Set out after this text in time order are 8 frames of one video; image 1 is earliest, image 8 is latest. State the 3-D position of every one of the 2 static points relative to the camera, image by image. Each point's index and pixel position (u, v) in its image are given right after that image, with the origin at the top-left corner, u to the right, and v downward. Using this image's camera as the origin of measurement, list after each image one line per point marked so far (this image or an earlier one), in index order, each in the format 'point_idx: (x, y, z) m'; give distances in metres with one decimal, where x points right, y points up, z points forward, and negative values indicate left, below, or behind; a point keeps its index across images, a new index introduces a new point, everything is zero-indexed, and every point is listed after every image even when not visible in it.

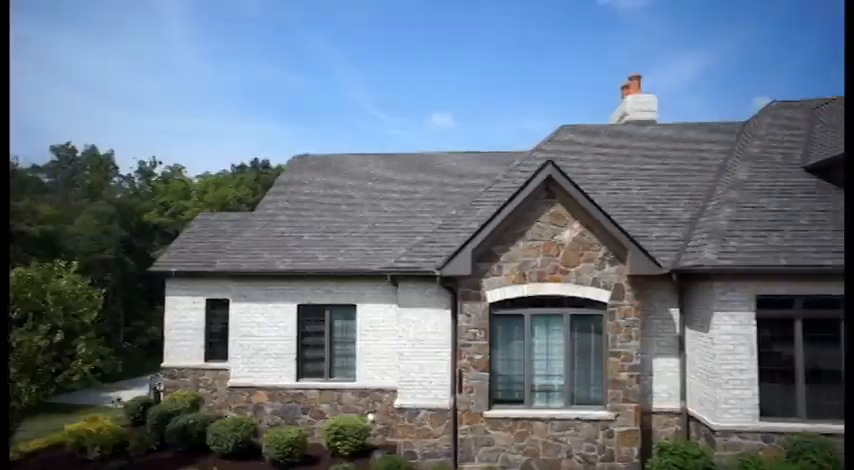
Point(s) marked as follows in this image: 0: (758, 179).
0: (+6.2, +1.1, +11.1) m
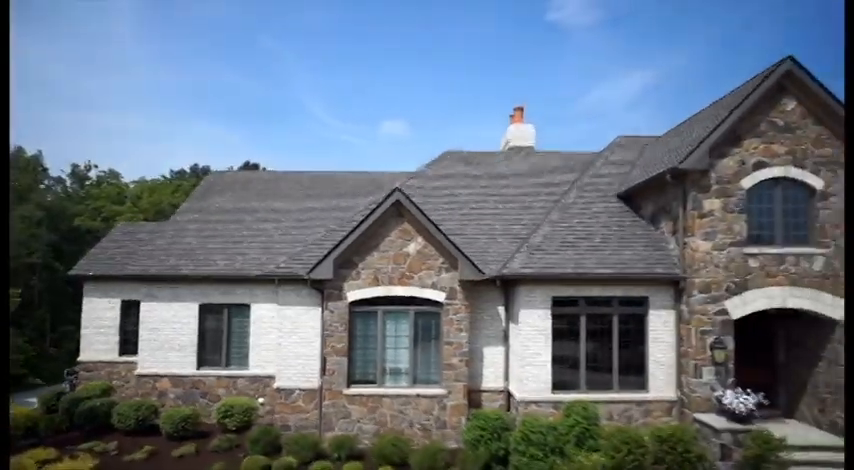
0: (+3.5, +0.7, +13.9) m
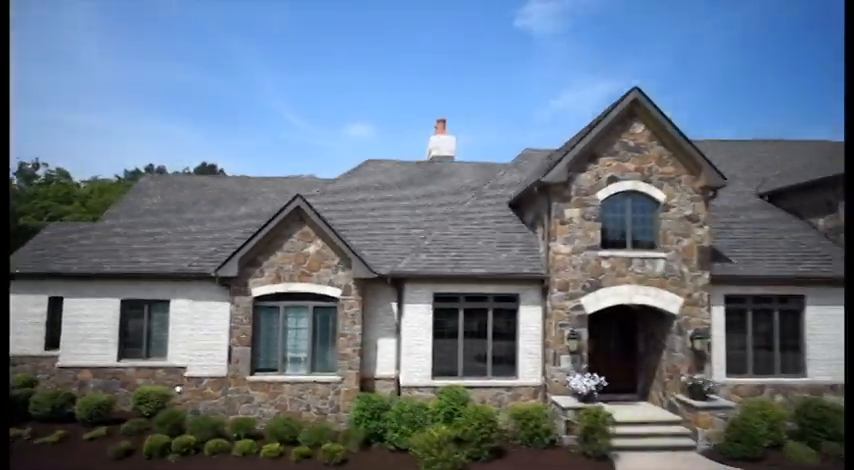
0: (+1.1, +0.6, +15.4) m
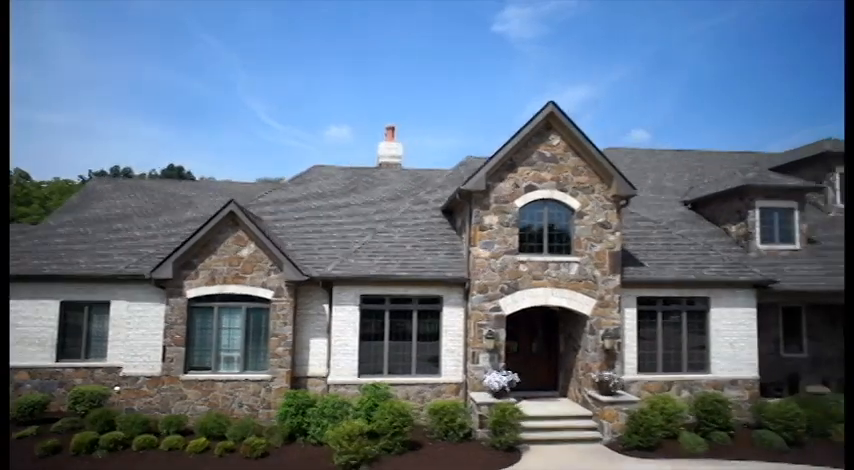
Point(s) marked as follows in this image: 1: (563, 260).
0: (-0.6, +0.5, +16.0) m
1: (+3.1, -0.6, +13.5) m
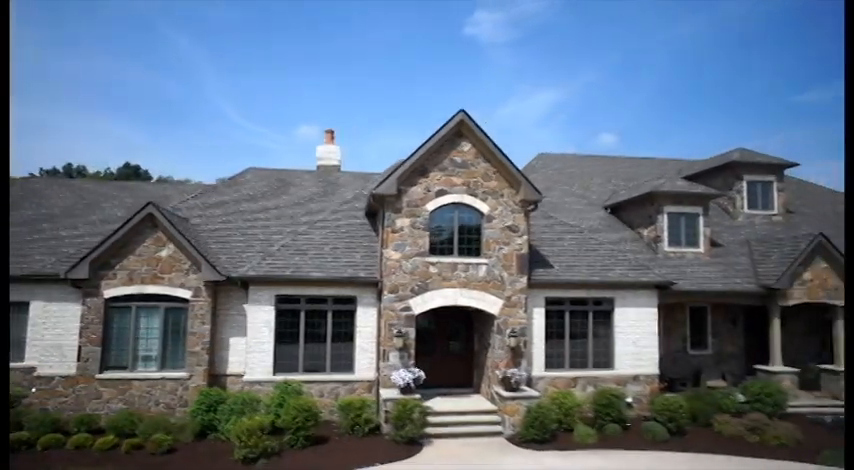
0: (-2.7, +0.4, +16.5) m
1: (+1.1, -0.6, +14.1) m
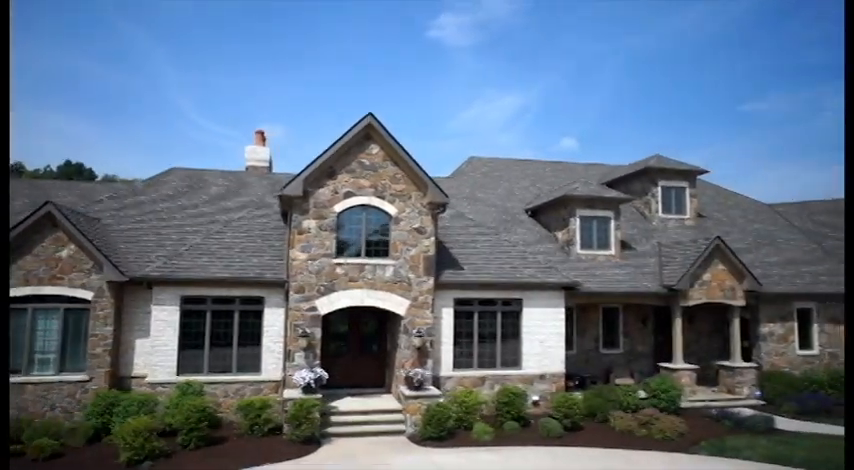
0: (-5.0, +0.4, +16.4) m
1: (-1.1, -0.7, +14.3) m
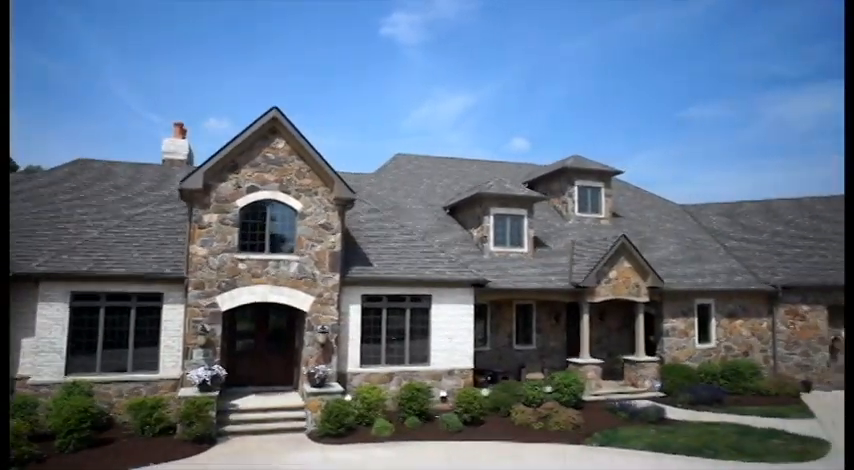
0: (-7.4, +0.6, +15.9) m
1: (-3.4, -0.6, +14.1) m
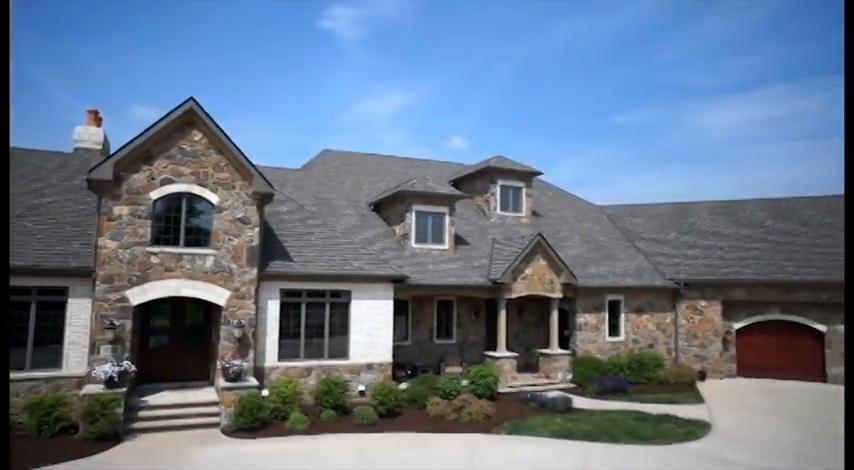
0: (-9.5, +0.8, +15.2) m
1: (-5.3, -0.4, +13.9) m
